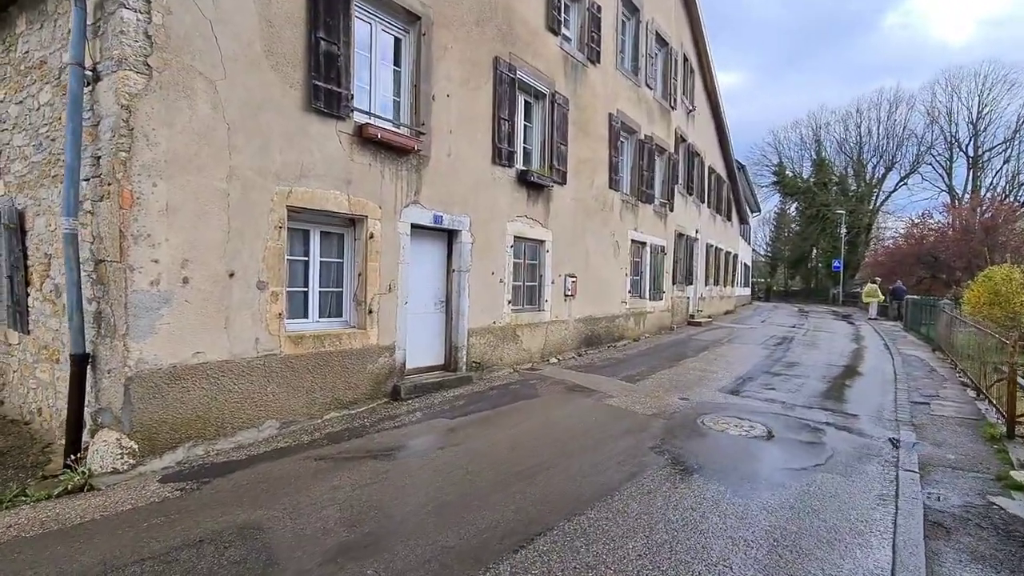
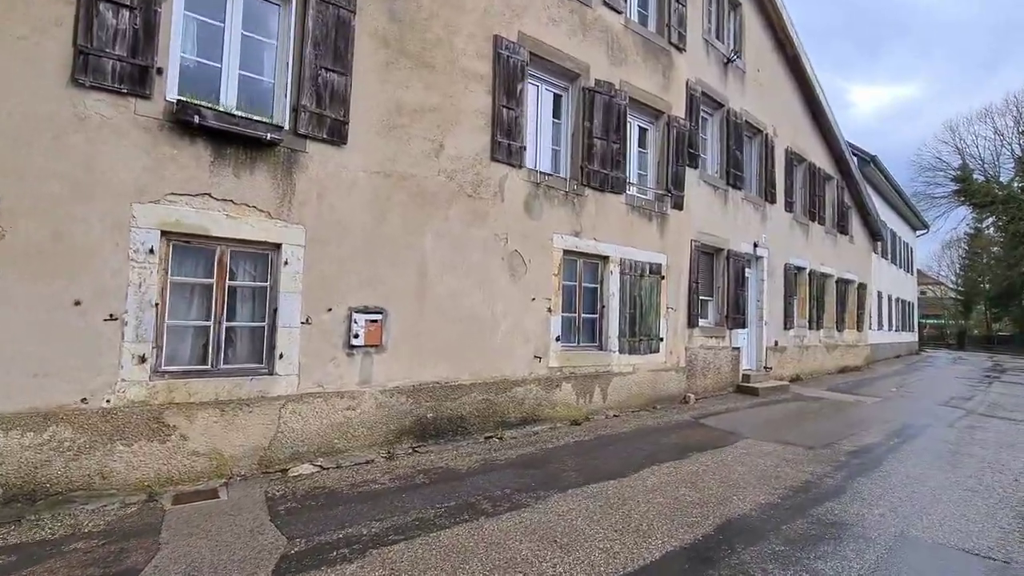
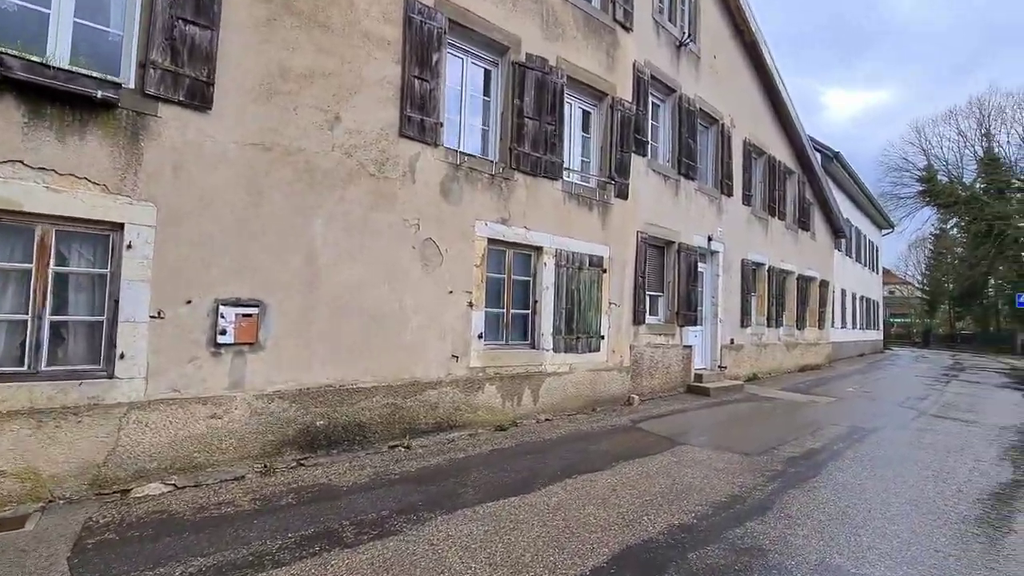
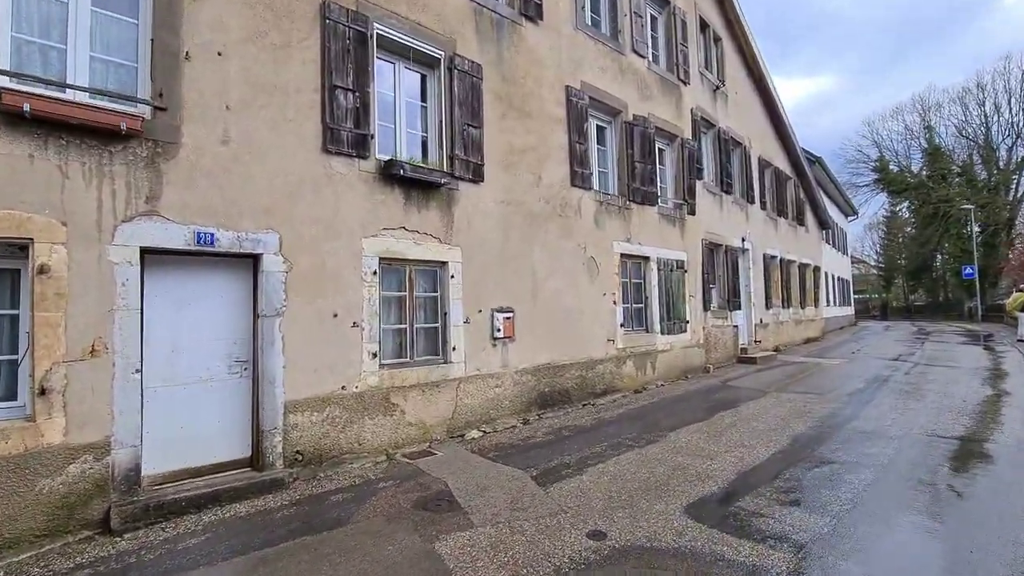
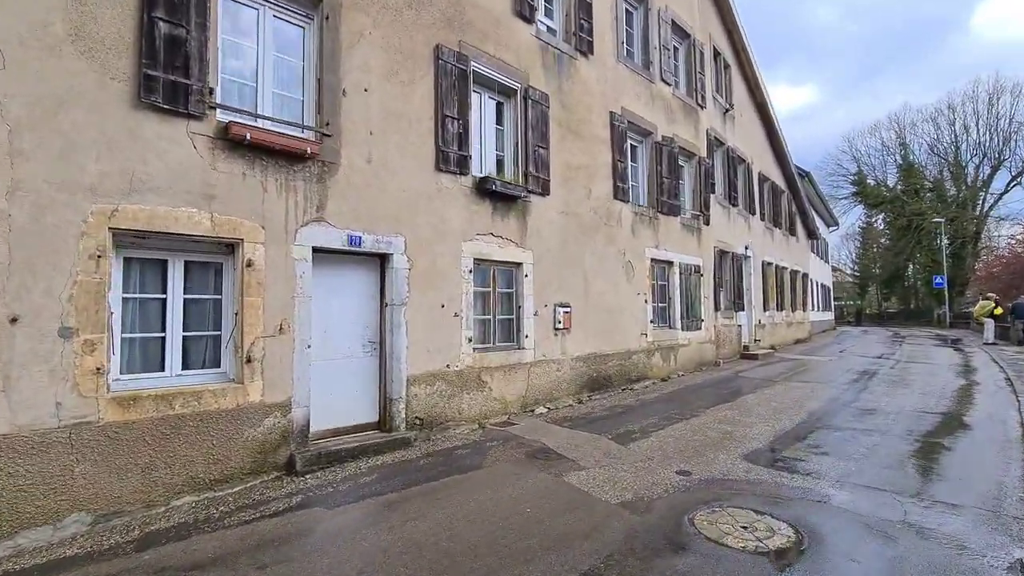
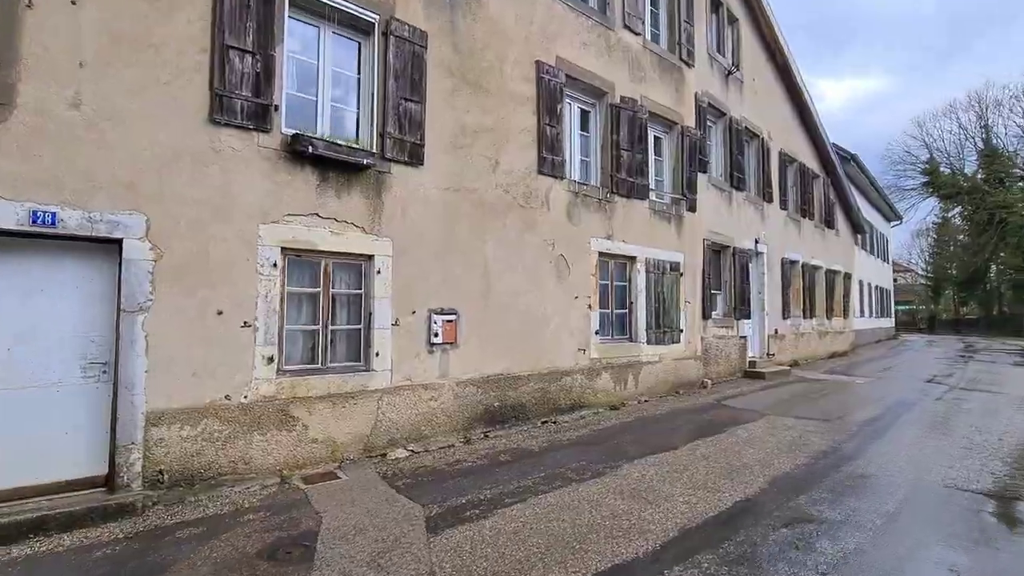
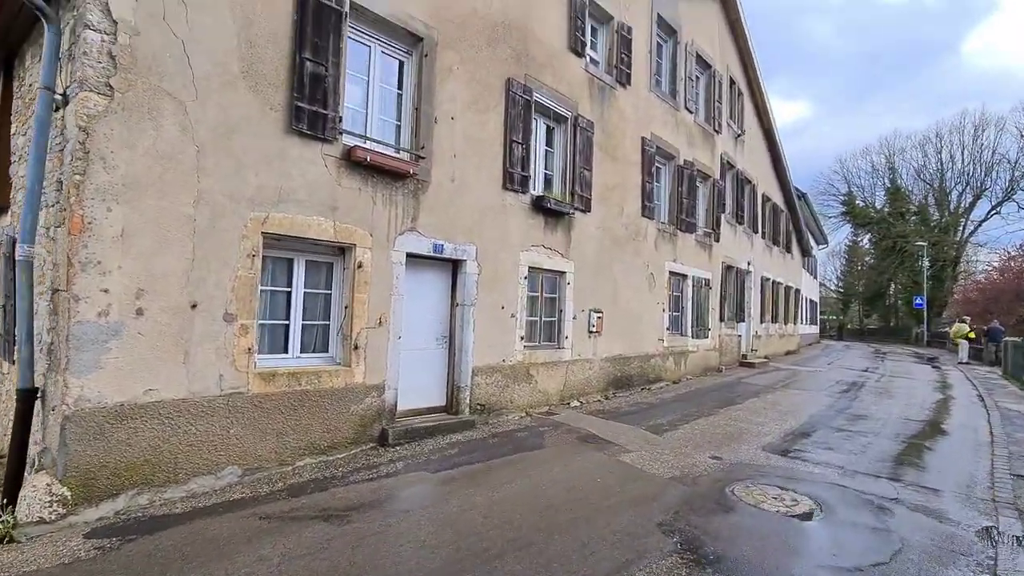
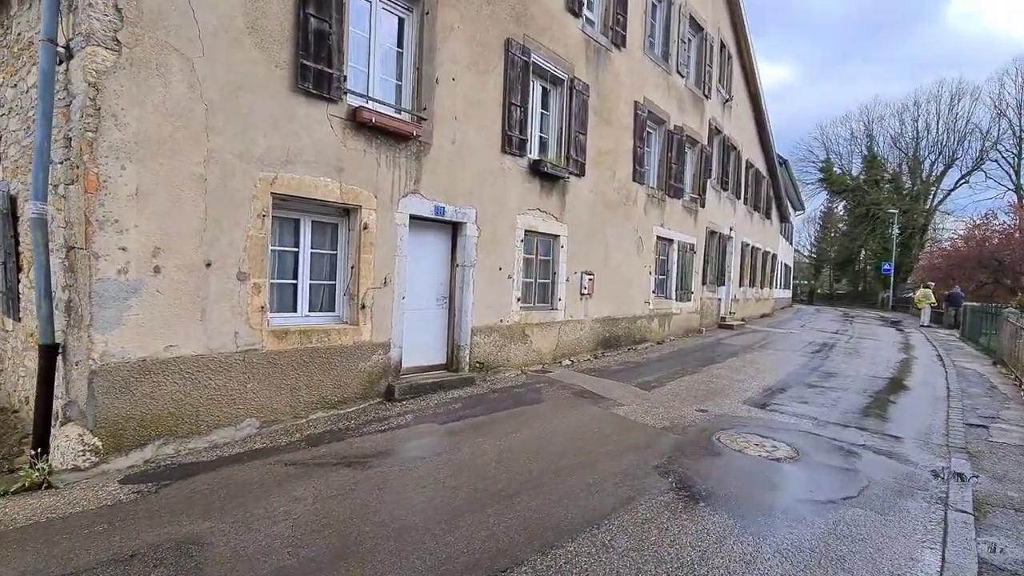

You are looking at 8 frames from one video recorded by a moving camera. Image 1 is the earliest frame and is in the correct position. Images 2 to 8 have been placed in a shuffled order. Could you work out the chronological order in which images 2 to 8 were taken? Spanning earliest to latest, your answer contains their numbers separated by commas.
8, 7, 5, 4, 6, 2, 3
